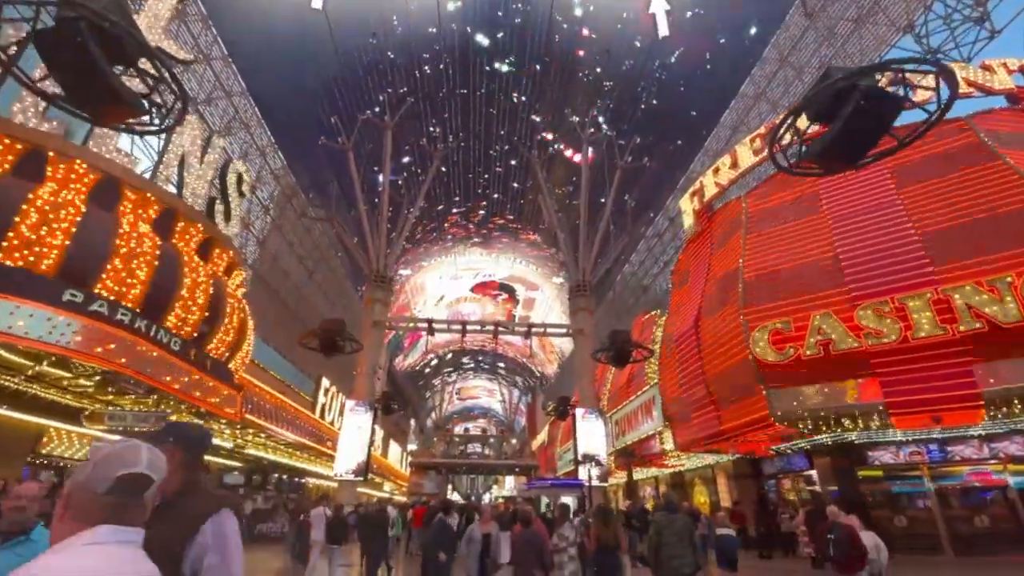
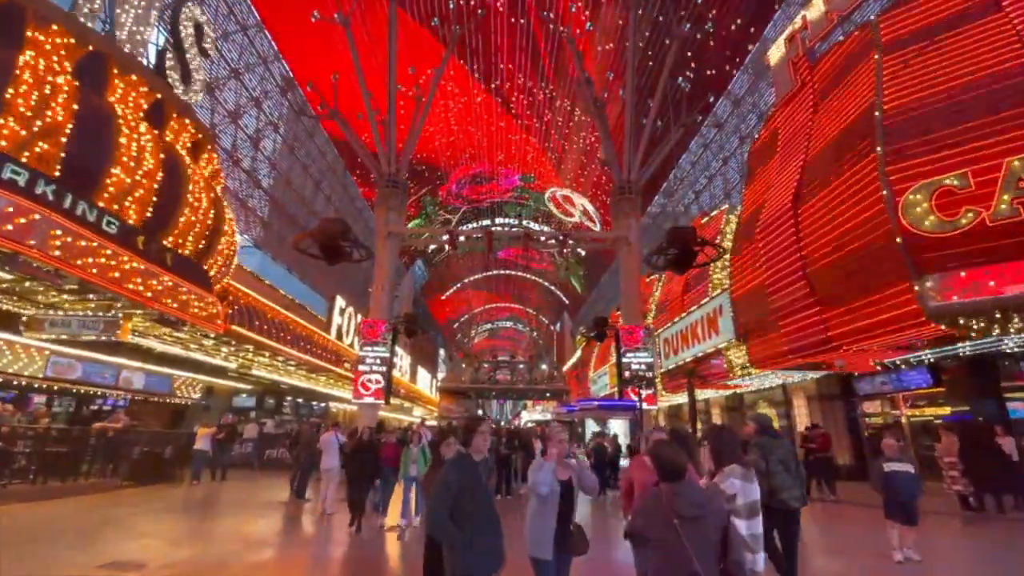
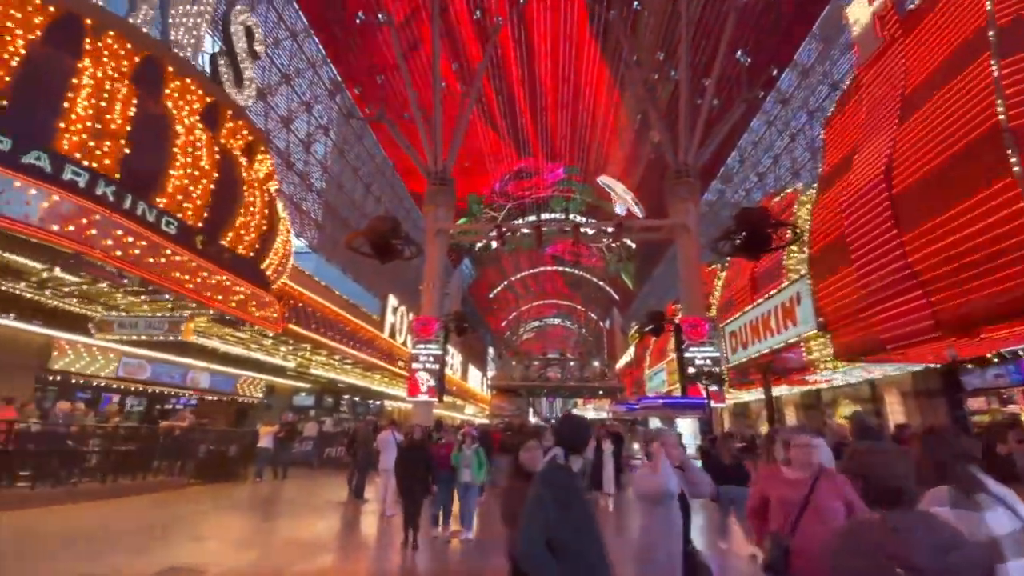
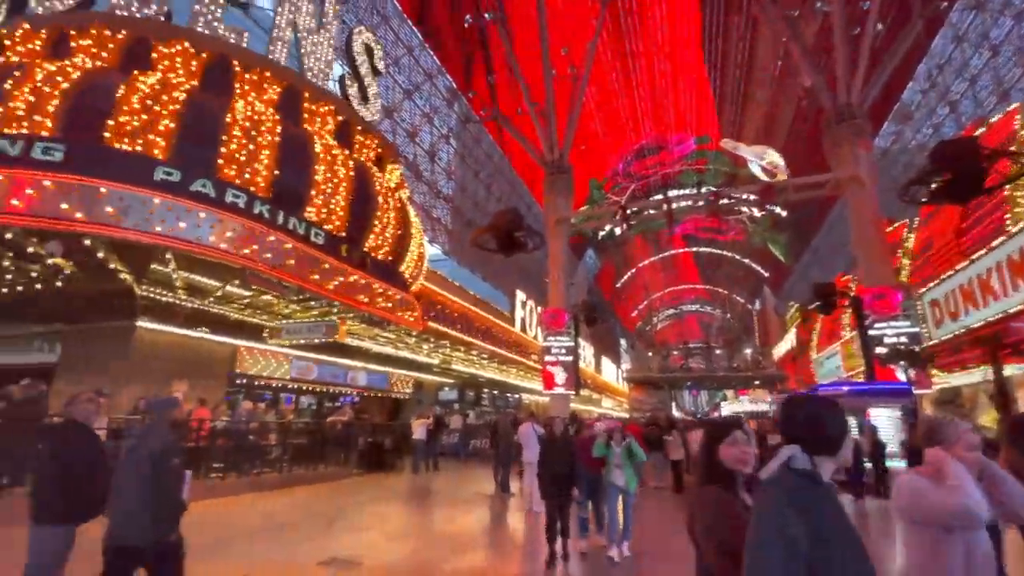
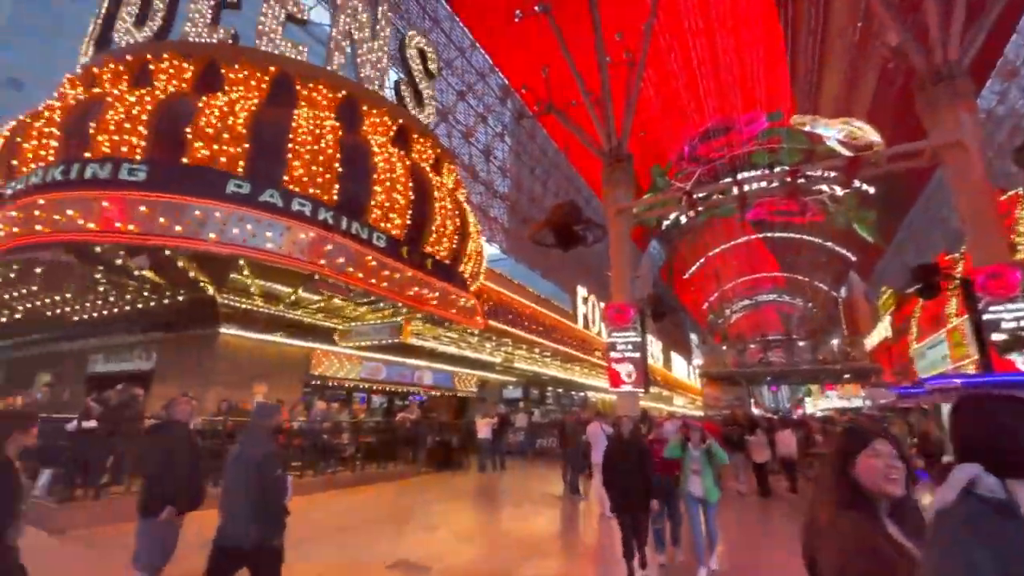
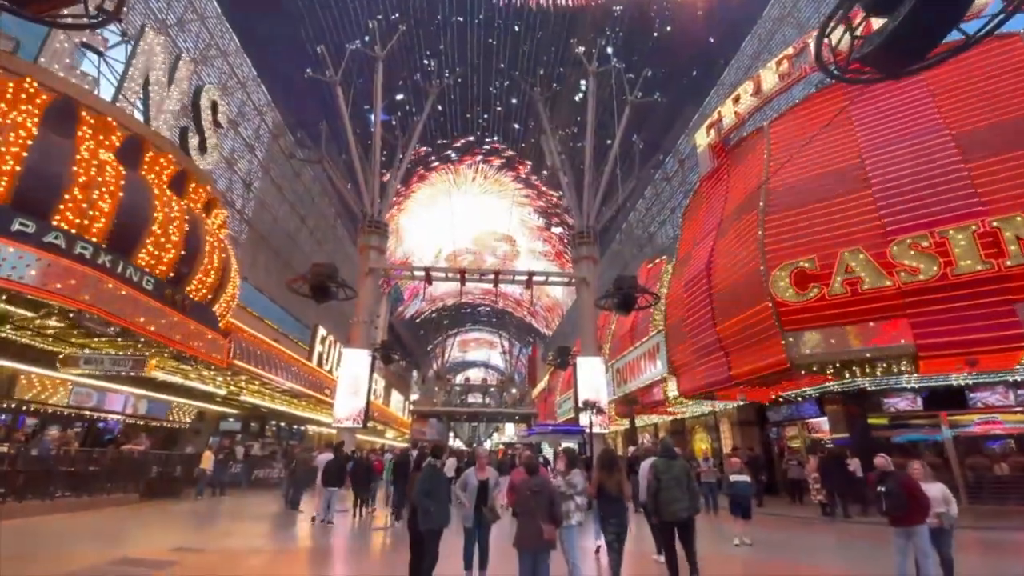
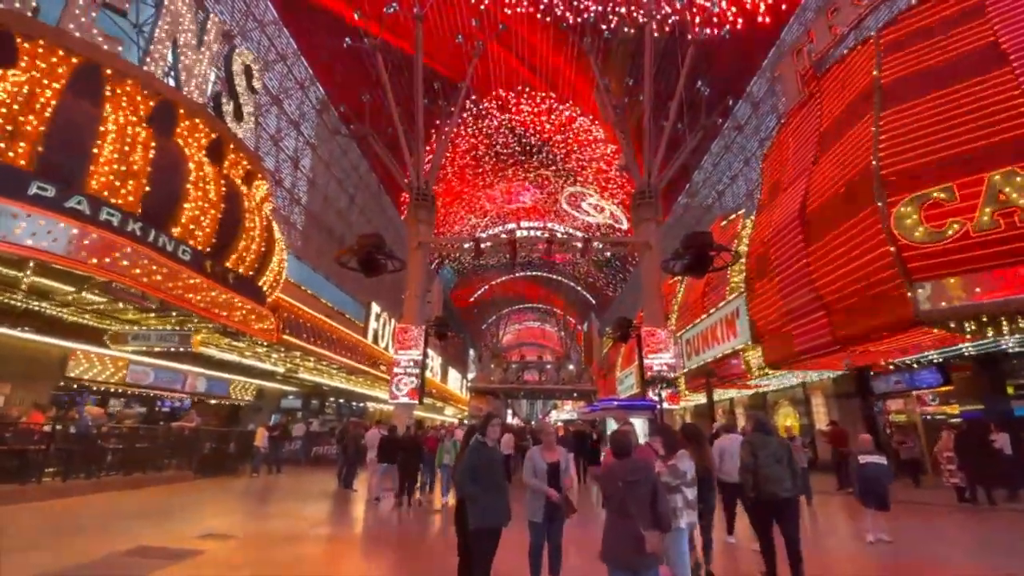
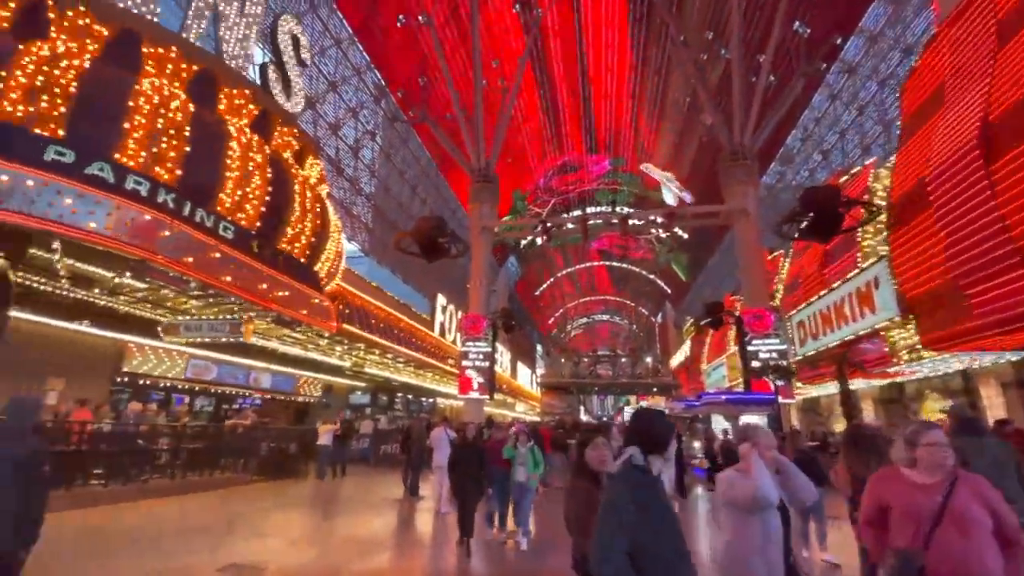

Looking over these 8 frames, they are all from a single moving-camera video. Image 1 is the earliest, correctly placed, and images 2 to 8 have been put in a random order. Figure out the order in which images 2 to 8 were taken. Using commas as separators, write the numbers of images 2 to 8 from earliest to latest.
6, 7, 2, 3, 8, 4, 5
